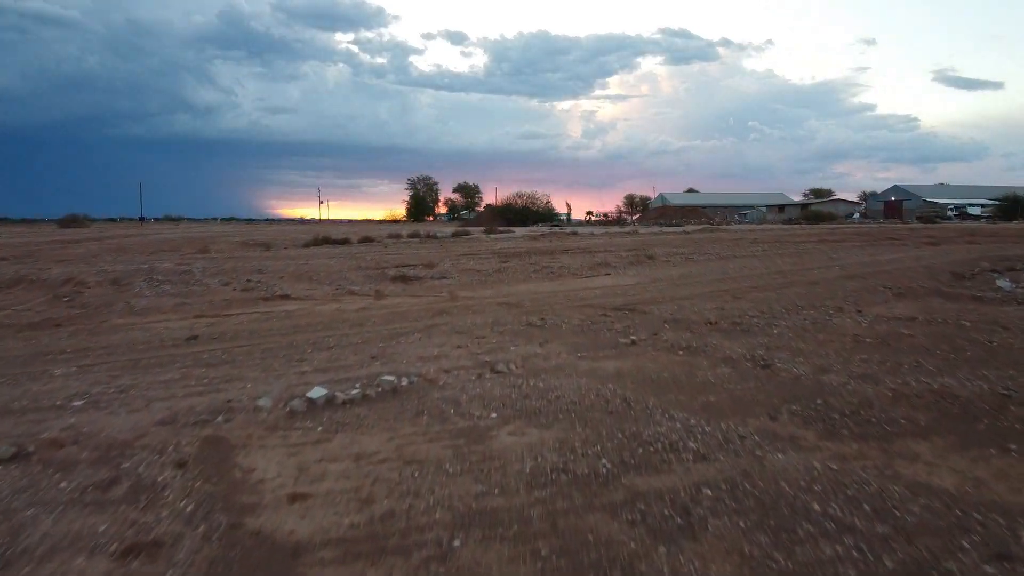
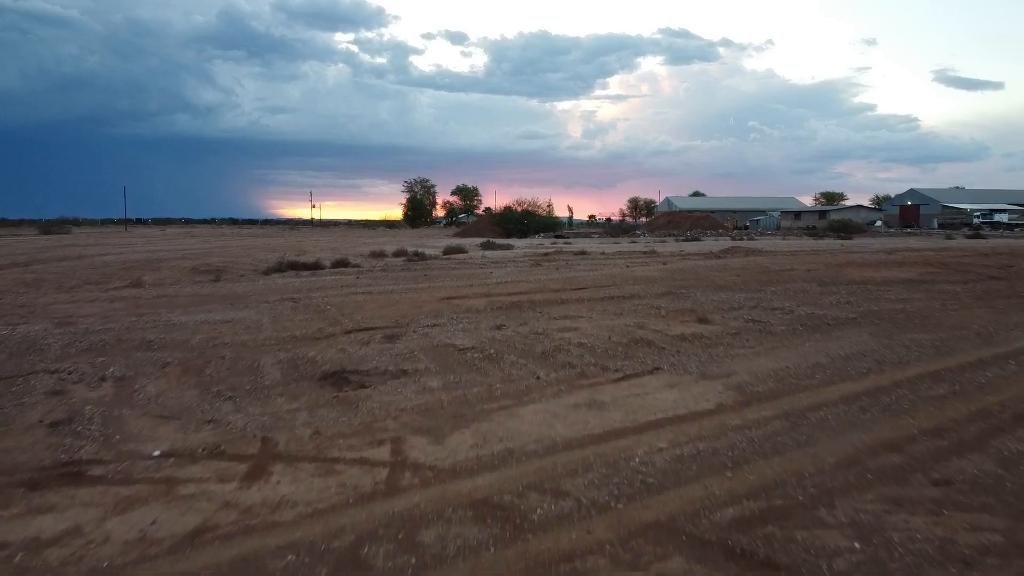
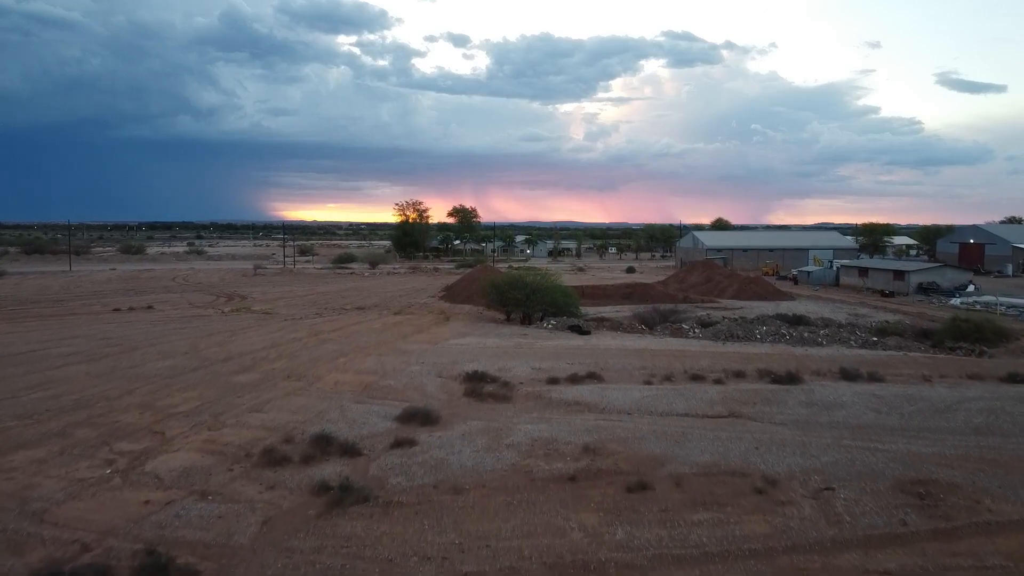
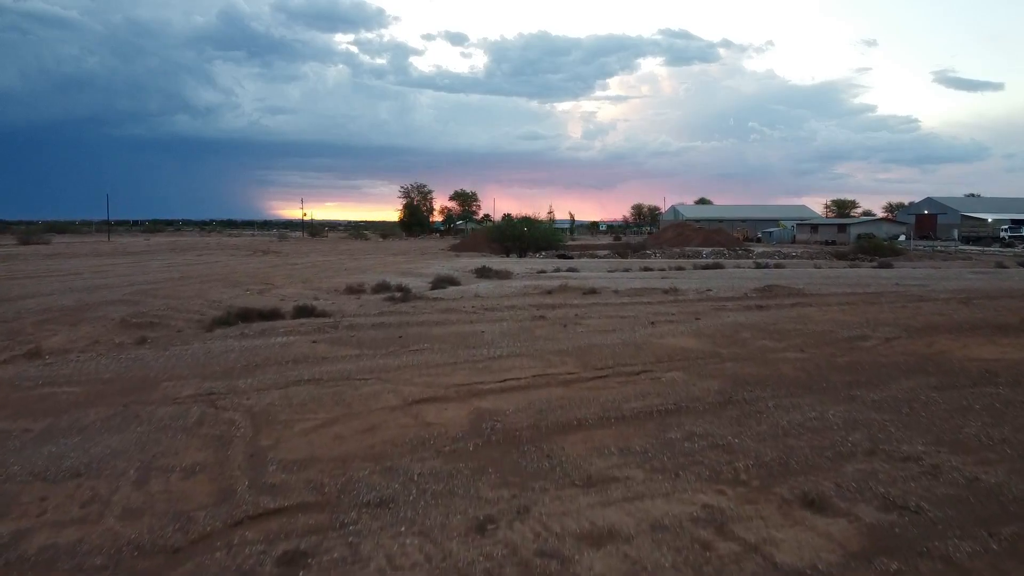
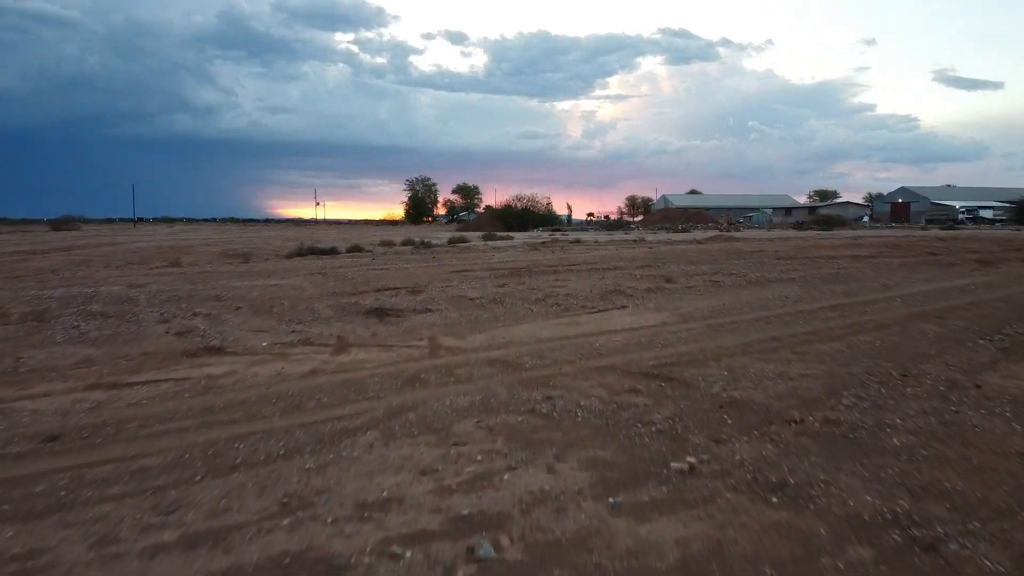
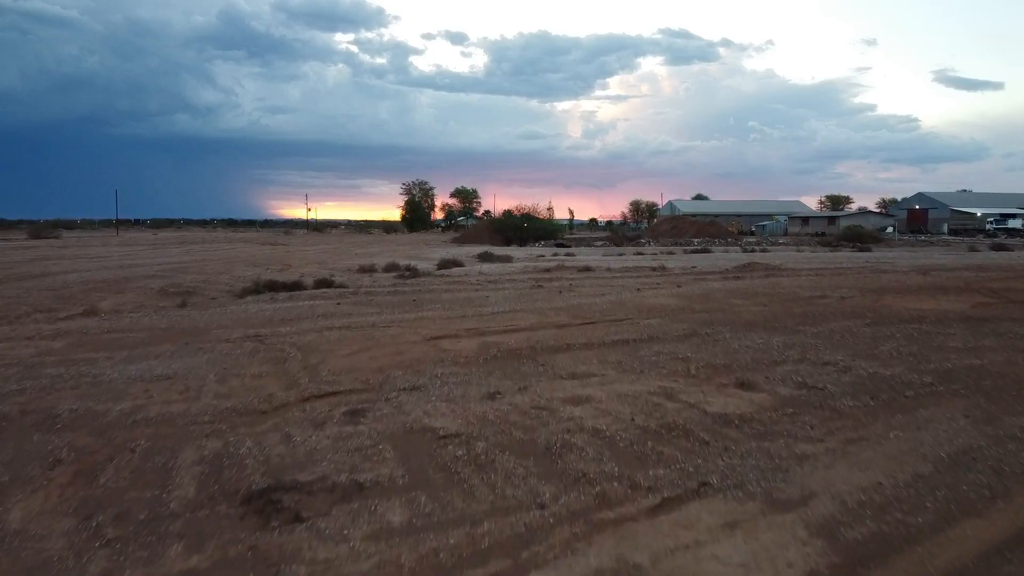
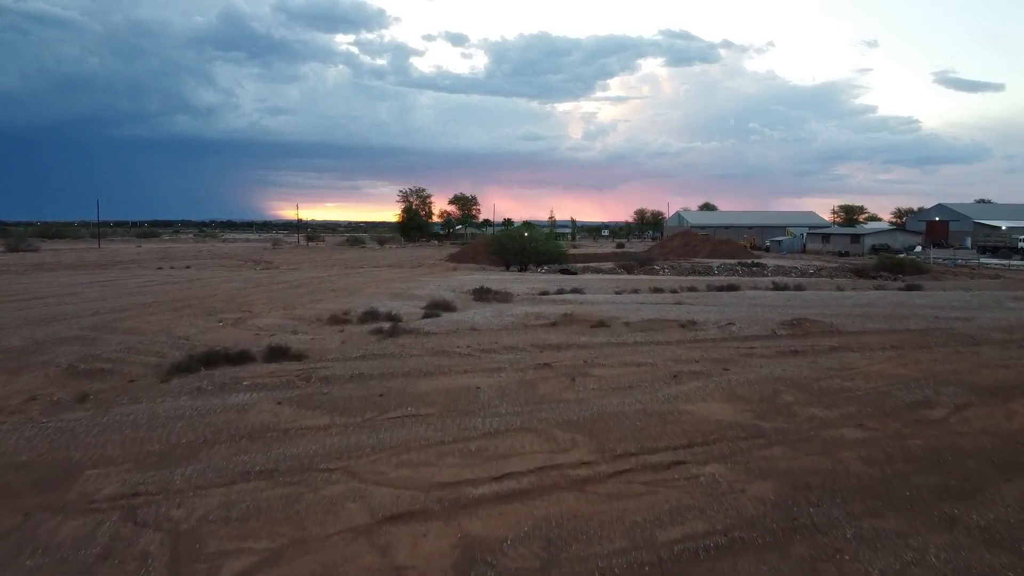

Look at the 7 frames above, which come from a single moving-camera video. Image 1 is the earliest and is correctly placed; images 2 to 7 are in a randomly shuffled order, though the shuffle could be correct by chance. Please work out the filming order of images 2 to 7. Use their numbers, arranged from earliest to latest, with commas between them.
5, 2, 6, 4, 7, 3
